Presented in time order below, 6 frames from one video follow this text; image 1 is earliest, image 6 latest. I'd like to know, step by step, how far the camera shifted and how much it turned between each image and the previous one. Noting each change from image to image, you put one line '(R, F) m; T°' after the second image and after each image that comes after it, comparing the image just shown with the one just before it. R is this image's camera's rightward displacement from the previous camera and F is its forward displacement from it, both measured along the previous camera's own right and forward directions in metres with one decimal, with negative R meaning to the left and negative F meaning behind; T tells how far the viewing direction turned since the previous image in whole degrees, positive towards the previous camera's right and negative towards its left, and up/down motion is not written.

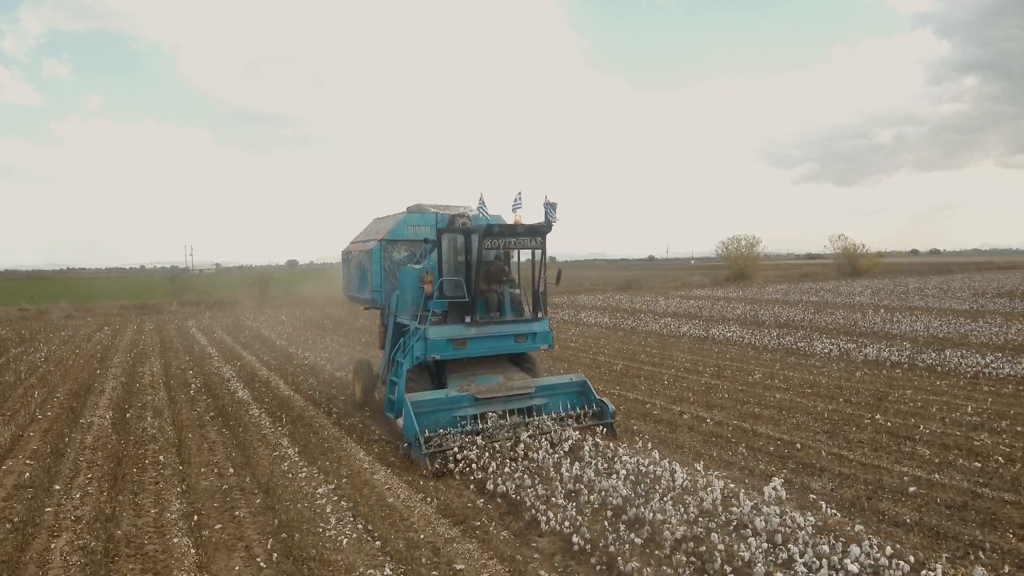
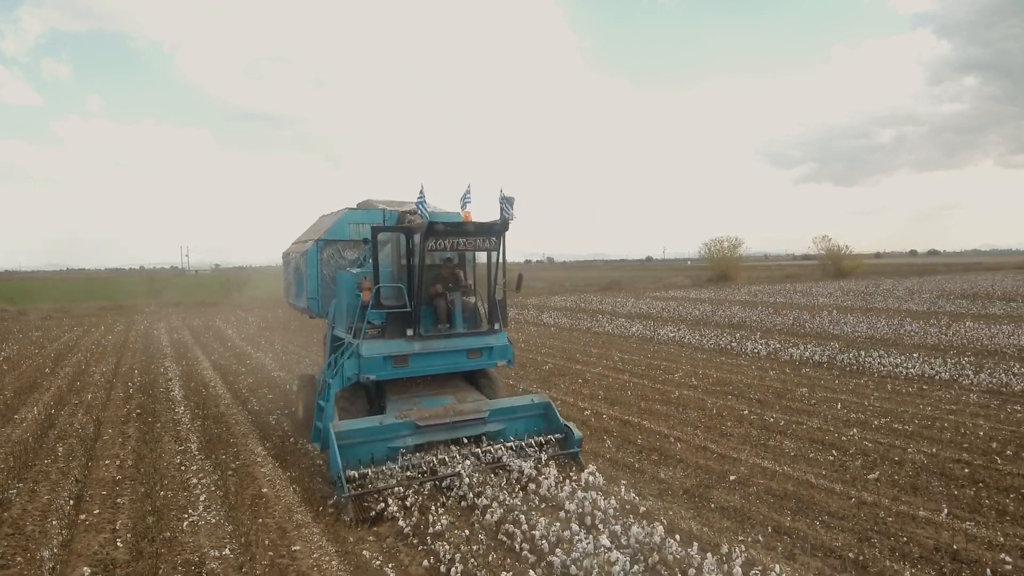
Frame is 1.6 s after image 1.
(+0.6, +1.3) m; 0°
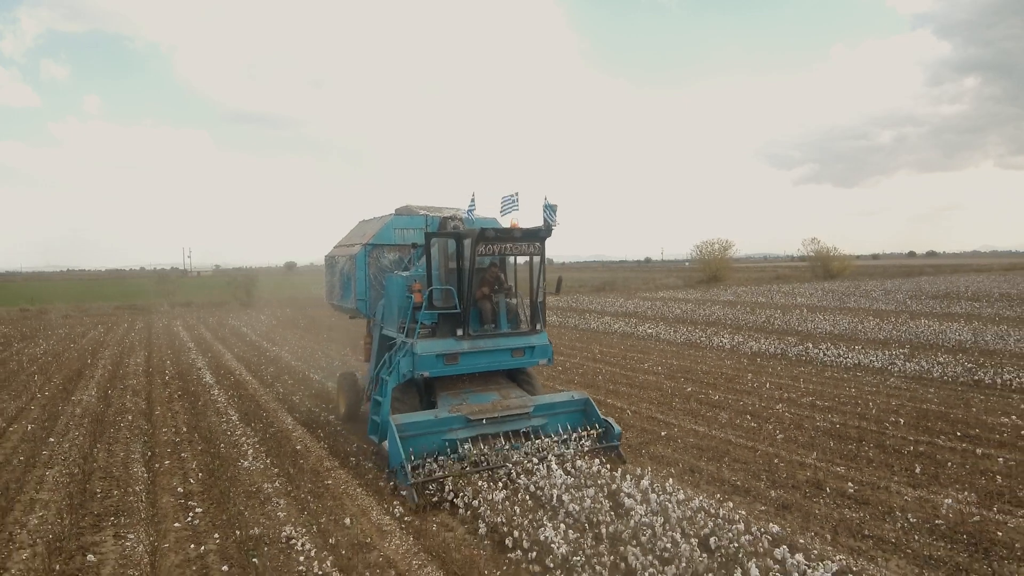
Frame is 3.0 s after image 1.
(-0.6, -0.5) m; 0°
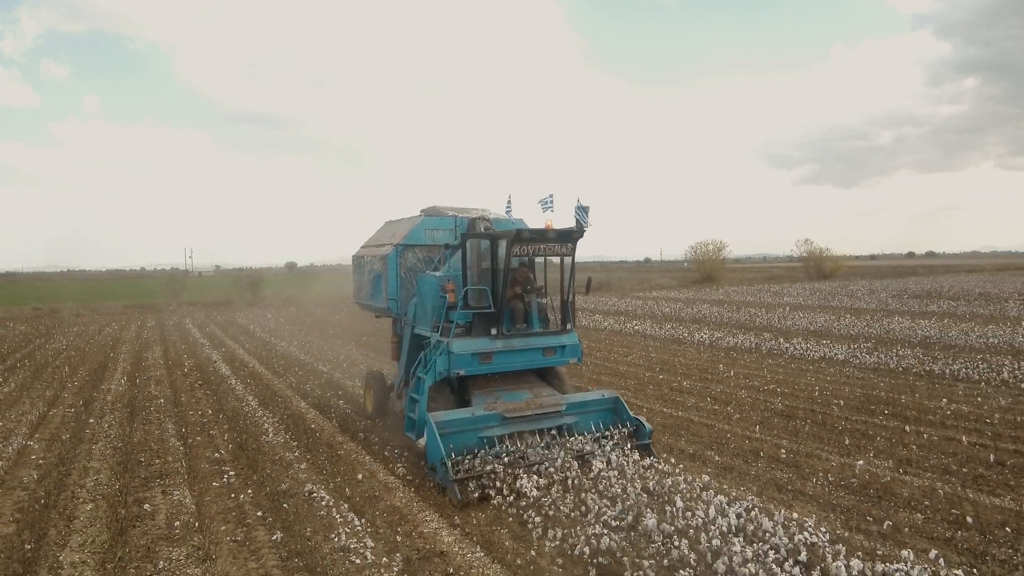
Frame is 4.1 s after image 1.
(-0.5, -0.1) m; 0°
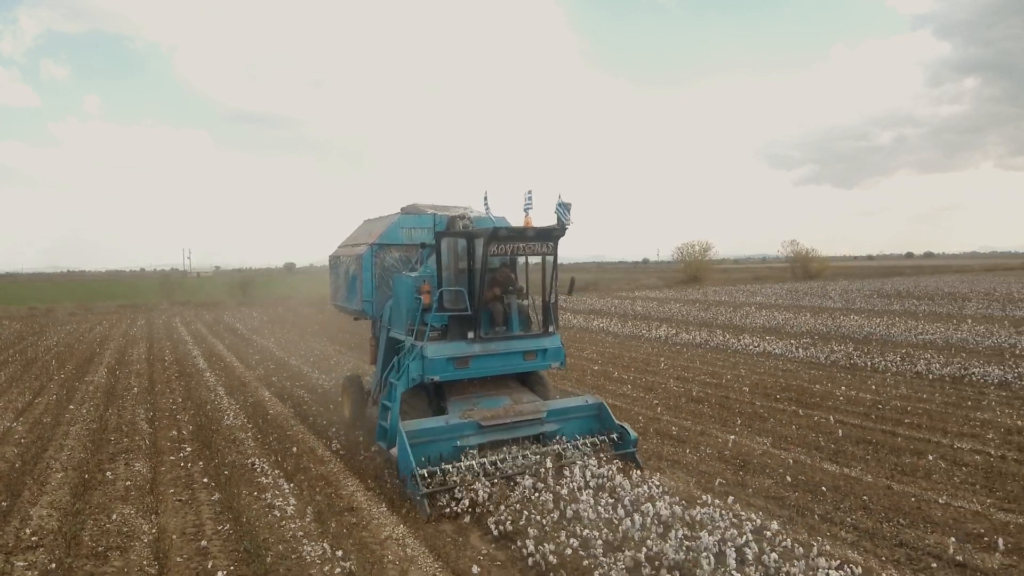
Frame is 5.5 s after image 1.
(+0.3, +0.4) m; 0°
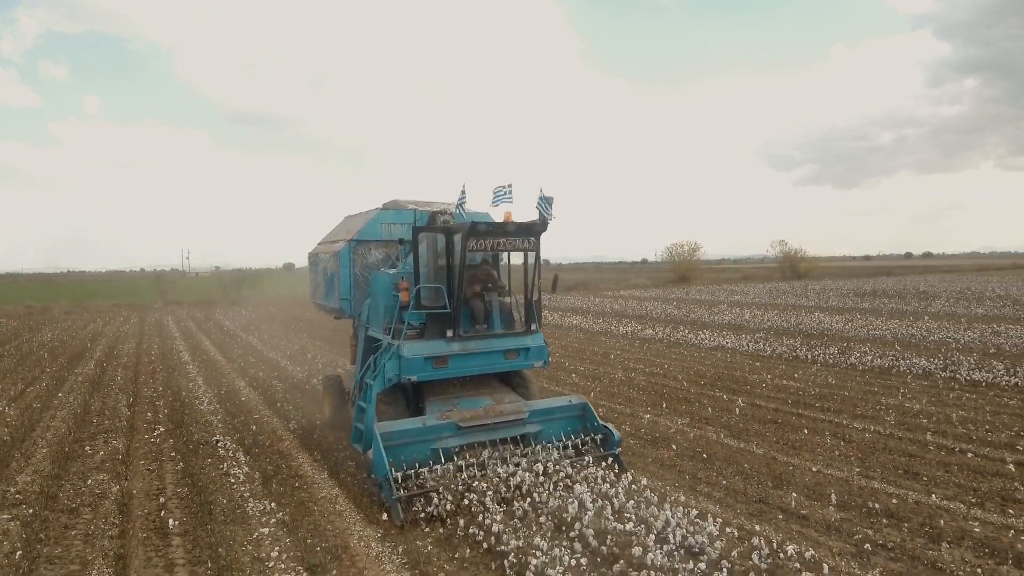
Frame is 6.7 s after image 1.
(+0.3, +0.2) m; 0°
